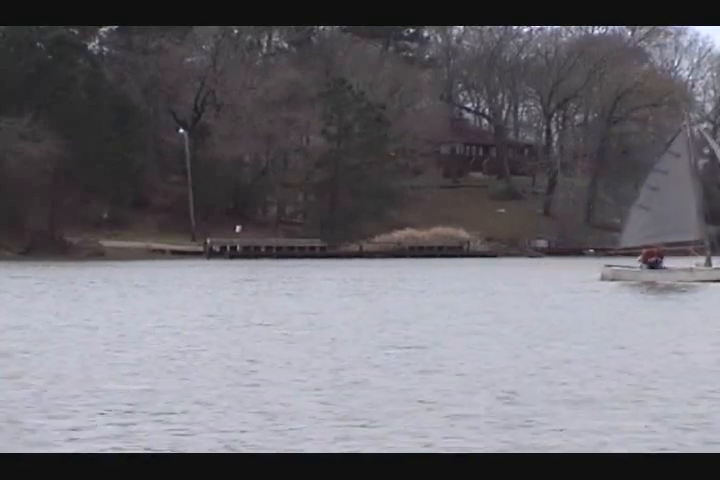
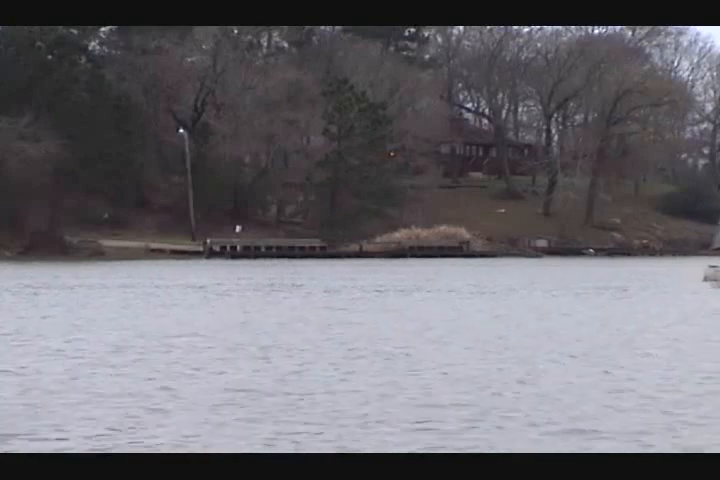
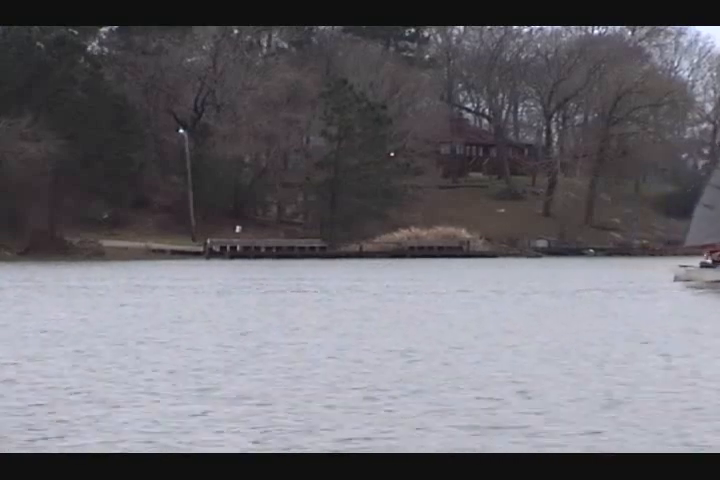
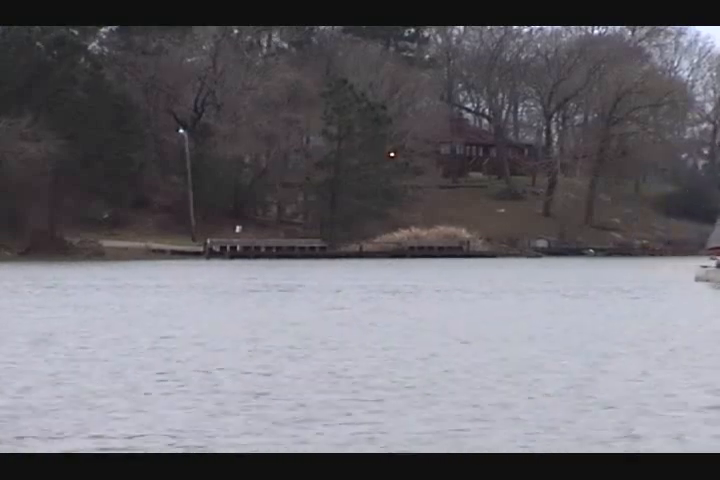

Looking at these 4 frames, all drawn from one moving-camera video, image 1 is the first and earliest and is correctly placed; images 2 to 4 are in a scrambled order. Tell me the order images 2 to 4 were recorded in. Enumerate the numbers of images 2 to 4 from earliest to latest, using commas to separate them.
3, 4, 2
